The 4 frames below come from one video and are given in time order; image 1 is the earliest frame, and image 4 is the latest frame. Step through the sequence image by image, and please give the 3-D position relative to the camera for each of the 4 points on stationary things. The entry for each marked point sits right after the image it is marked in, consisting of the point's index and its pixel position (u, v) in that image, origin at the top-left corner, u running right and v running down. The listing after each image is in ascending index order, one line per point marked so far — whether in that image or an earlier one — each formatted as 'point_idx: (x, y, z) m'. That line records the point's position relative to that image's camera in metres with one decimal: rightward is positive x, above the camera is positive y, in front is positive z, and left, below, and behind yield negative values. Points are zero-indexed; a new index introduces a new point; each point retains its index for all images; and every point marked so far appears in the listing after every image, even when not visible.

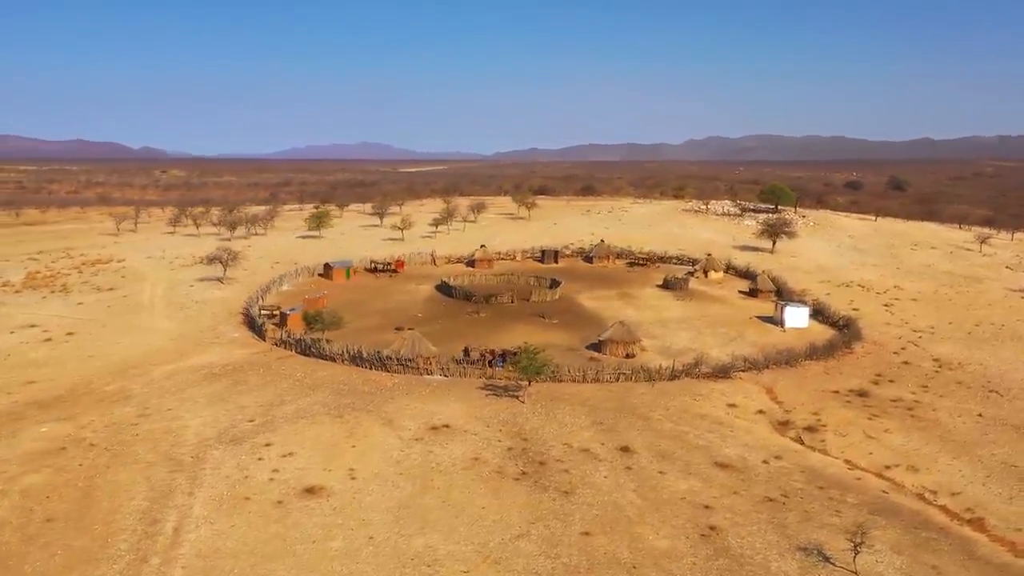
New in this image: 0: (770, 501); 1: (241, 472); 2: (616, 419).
0: (+5.5, -4.5, +14.7) m
1: (-5.8, -3.9, +14.8) m
2: (+3.0, -3.7, +19.9) m
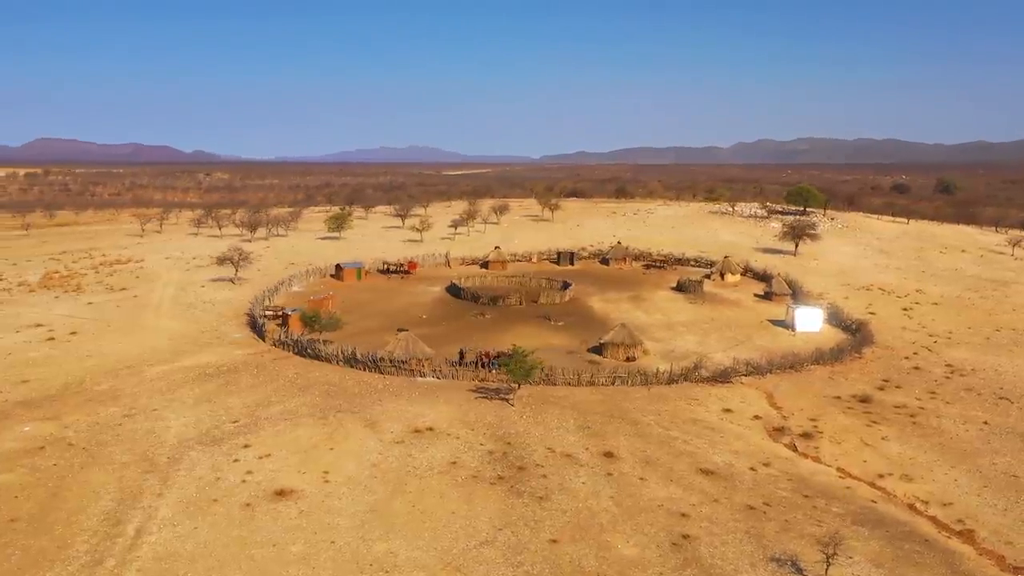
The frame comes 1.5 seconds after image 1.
0: (+4.9, -4.6, +14.3) m
1: (-6.3, -3.9, +14.8) m
2: (+2.6, -3.8, +19.6) m
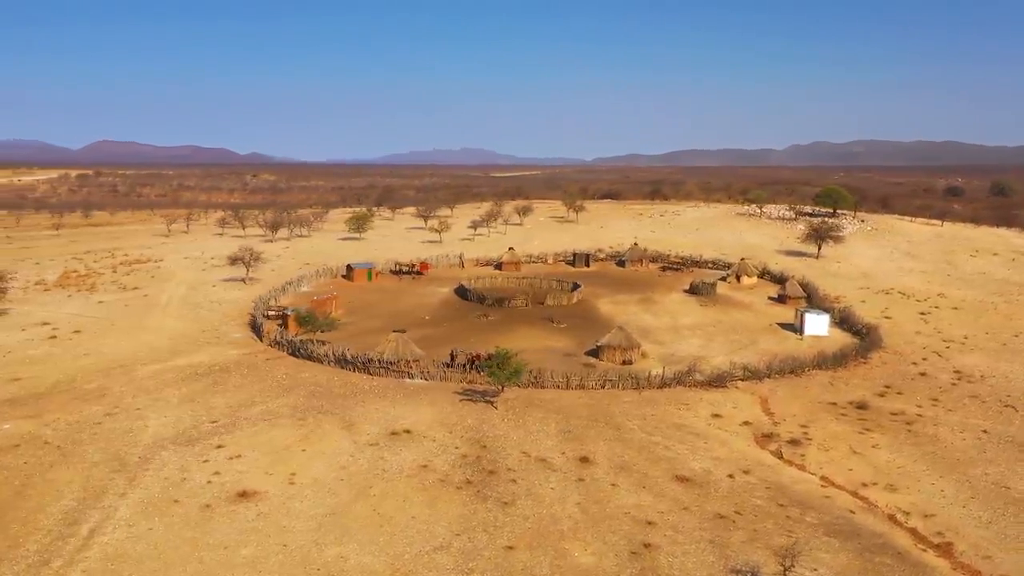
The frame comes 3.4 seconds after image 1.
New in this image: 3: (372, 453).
0: (+4.2, -4.6, +14.0) m
1: (-7.1, -3.9, +14.8) m
2: (+2.1, -3.9, +19.3) m
3: (-3.3, -3.9, +16.5) m
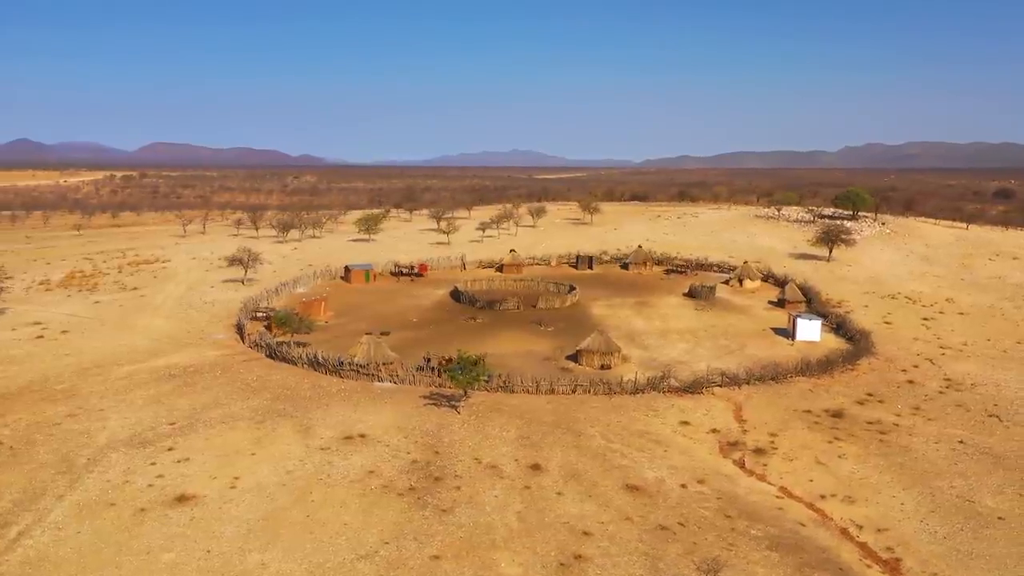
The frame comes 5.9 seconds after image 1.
0: (+3.0, -4.8, +13.8) m
1: (-8.3, -4.0, +14.8) m
2: (+0.9, -4.0, +19.1) m
3: (-4.5, -4.0, +16.4) m
